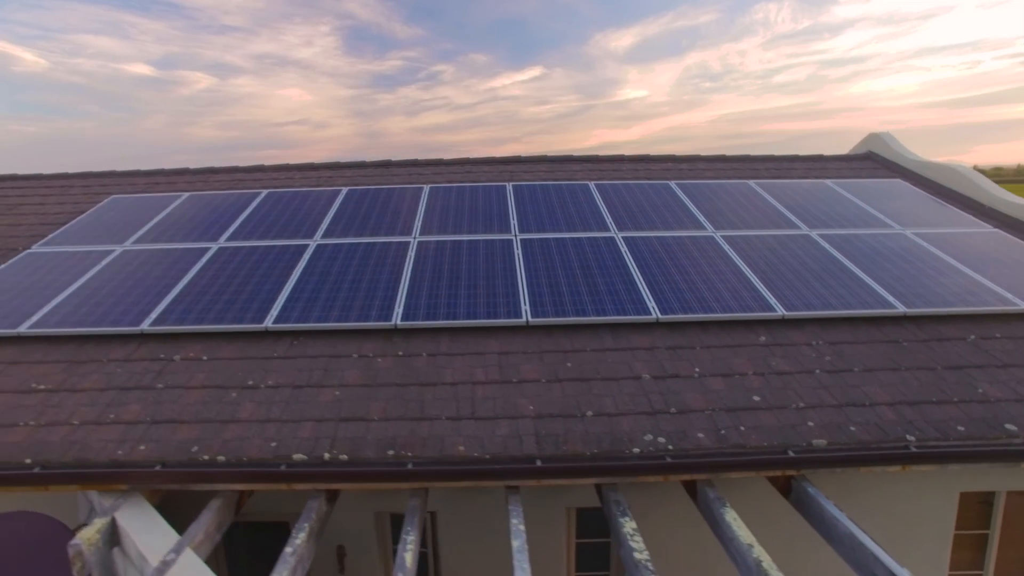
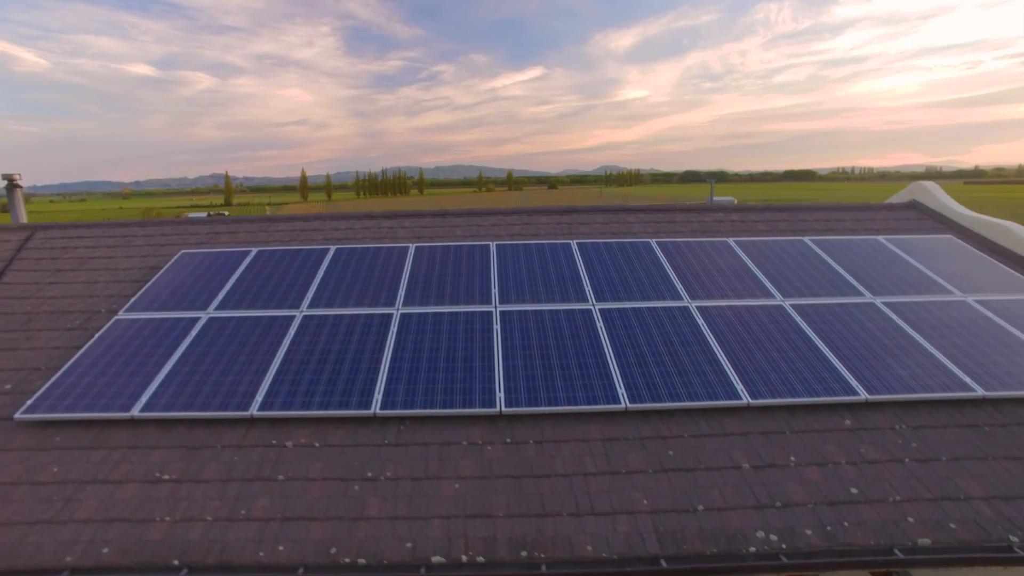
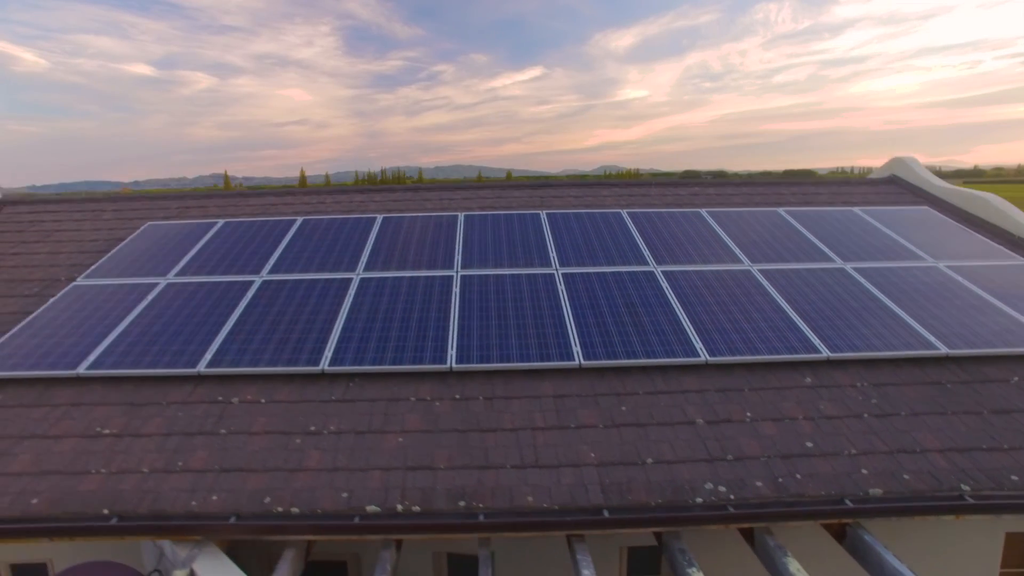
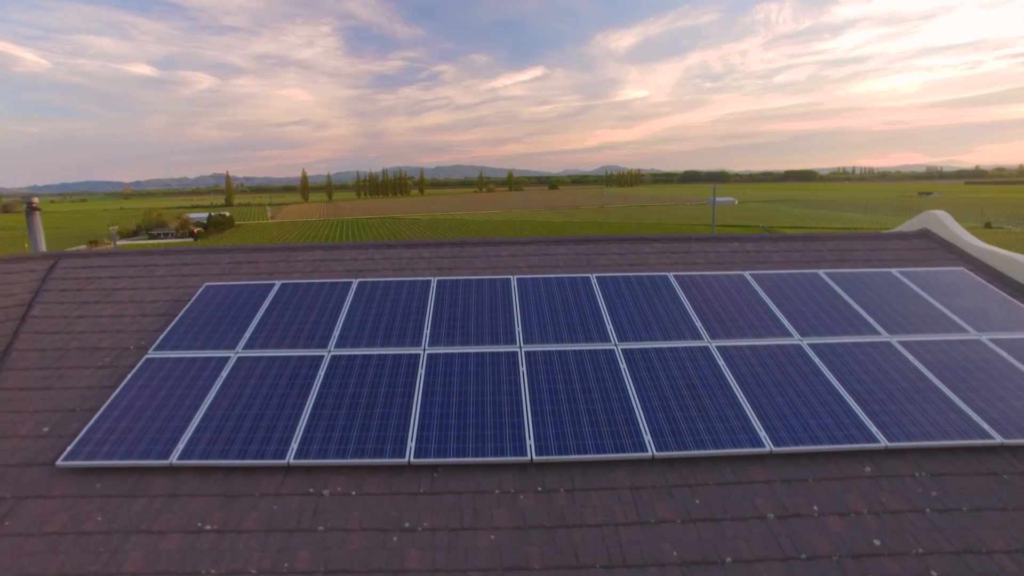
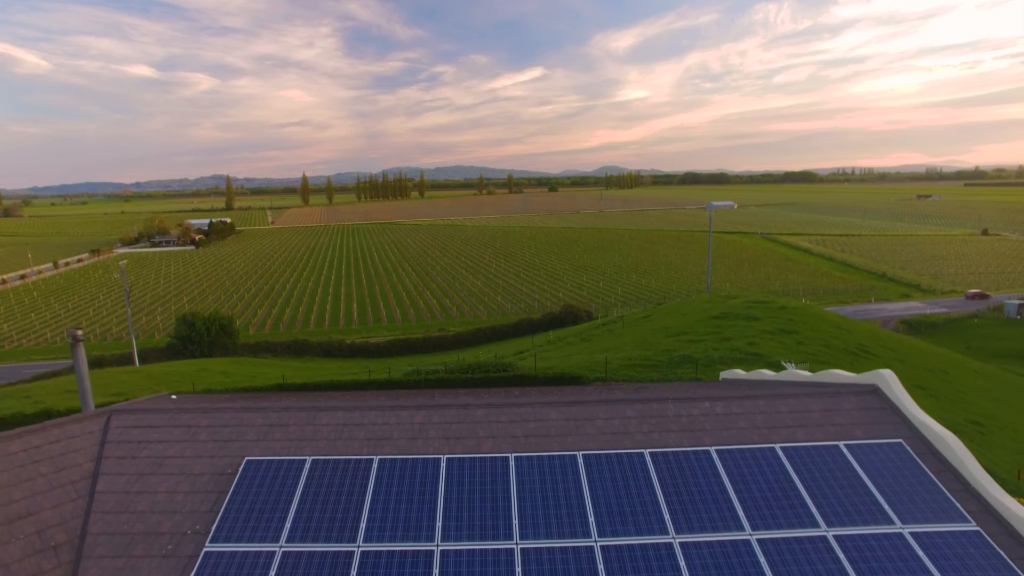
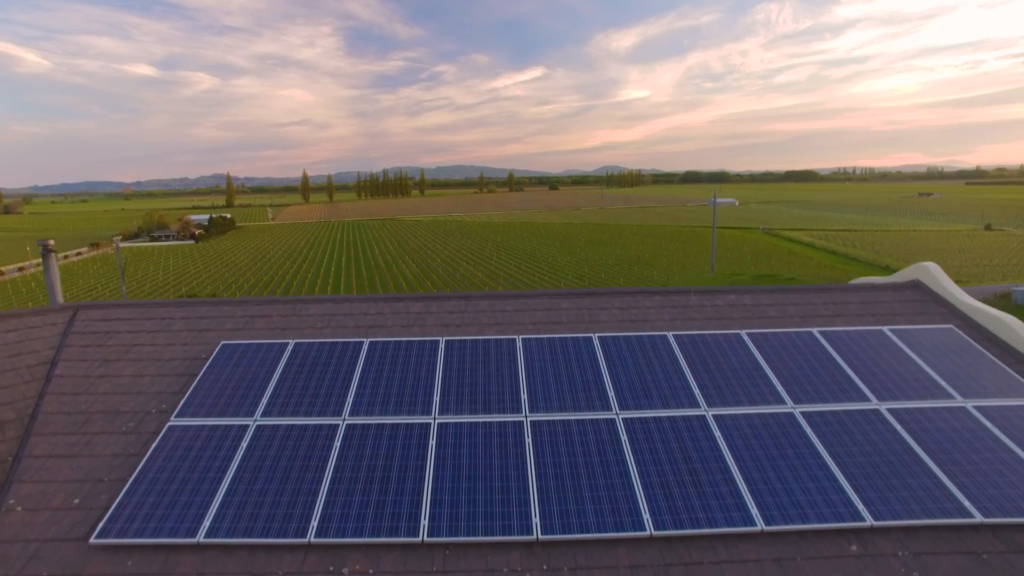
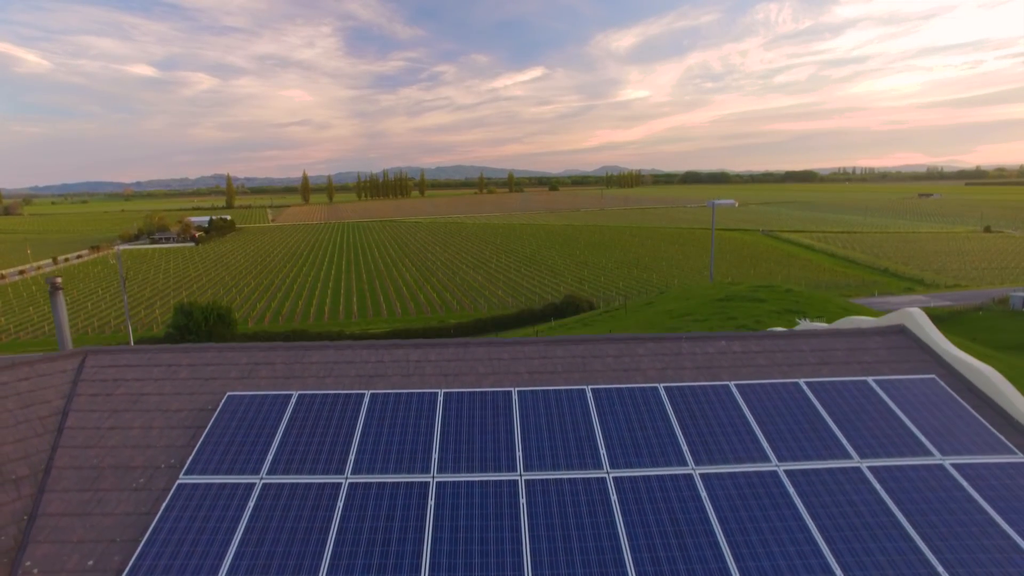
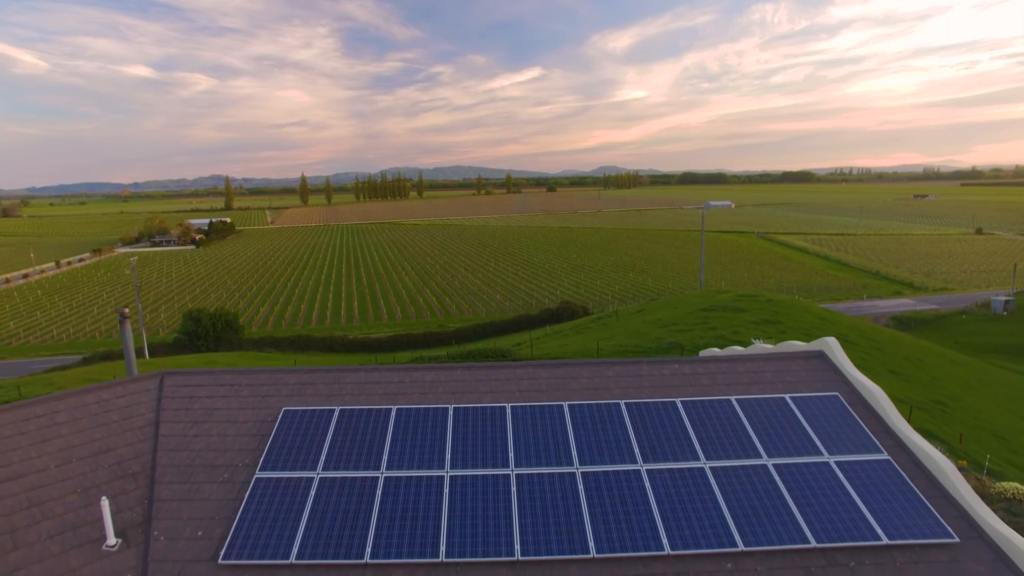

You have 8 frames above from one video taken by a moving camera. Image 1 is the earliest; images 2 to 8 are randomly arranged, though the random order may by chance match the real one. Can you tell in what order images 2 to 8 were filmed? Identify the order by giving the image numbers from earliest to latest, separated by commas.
3, 2, 4, 6, 7, 5, 8
